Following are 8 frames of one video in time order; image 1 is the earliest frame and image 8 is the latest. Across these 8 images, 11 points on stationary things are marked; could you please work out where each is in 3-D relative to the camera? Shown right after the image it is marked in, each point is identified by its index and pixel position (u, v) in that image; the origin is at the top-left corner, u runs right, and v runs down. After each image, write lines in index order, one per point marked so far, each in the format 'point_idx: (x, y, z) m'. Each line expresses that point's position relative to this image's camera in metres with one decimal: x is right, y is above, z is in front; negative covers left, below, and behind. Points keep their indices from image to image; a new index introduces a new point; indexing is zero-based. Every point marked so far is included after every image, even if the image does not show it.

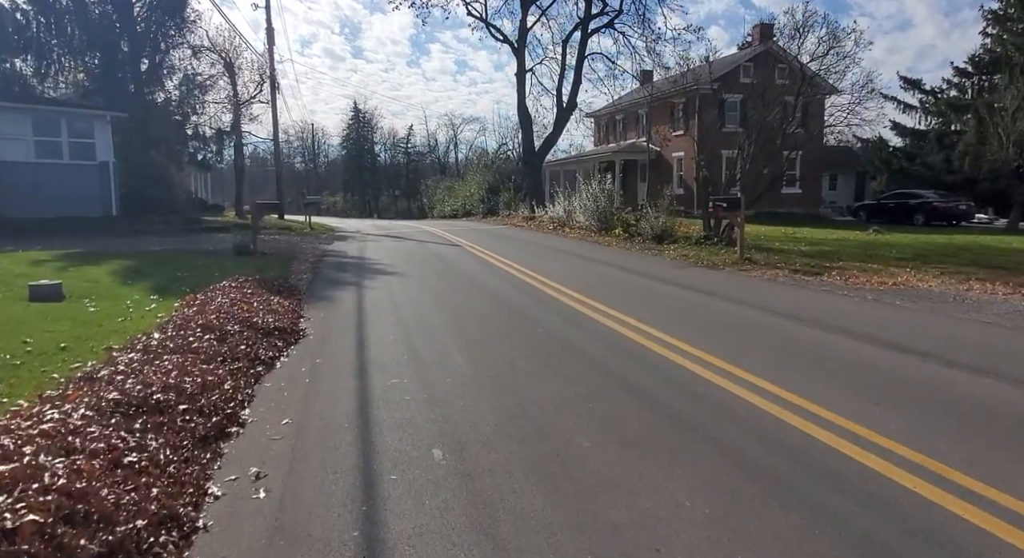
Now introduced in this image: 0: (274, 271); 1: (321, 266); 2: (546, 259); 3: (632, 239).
0: (-5.7, +0.2, +13.9) m
1: (-4.9, +0.3, +15.2) m
2: (+0.8, +0.8, +19.0) m
3: (+4.1, +1.3, +19.7) m
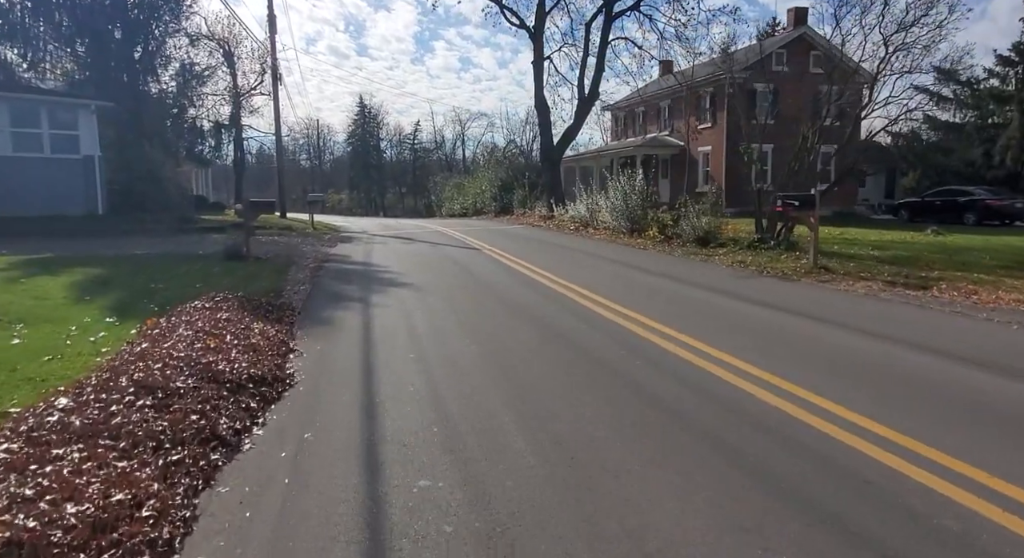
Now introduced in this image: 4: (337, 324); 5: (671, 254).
0: (-5.0, -0.1, +11.9) m
1: (-4.3, +0.1, +13.2) m
2: (+1.5, +0.6, +16.9) m
3: (+4.8, +1.1, +17.6) m
4: (-2.7, -0.6, +8.5) m
5: (+4.5, +0.7, +16.3) m
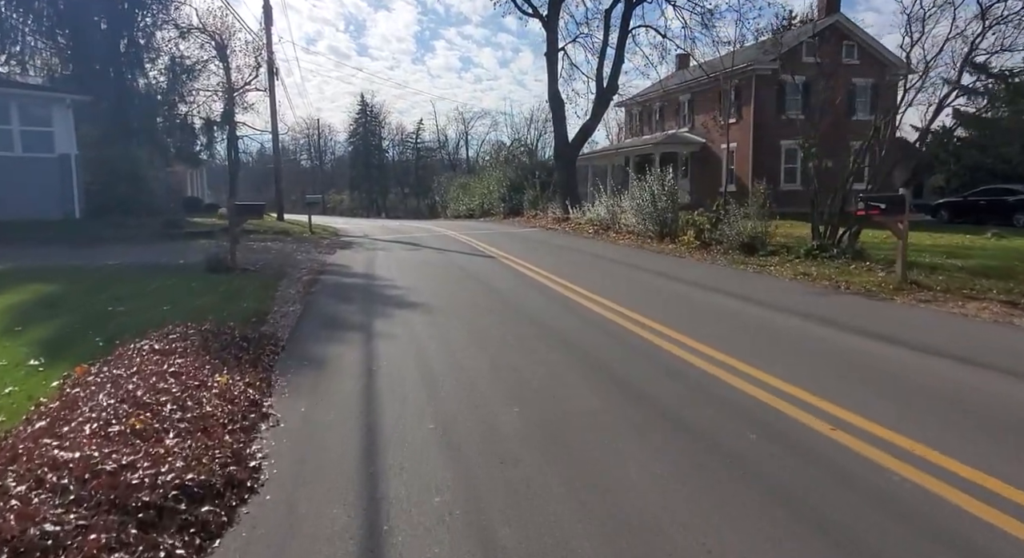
0: (-4.5, -0.4, +10.0) m
1: (-3.8, -0.2, +11.3) m
2: (+2.0, +0.3, +15.0) m
3: (+5.3, +0.8, +15.7) m
4: (-2.2, -0.9, +6.6) m
5: (+5.0, +0.4, +14.4) m
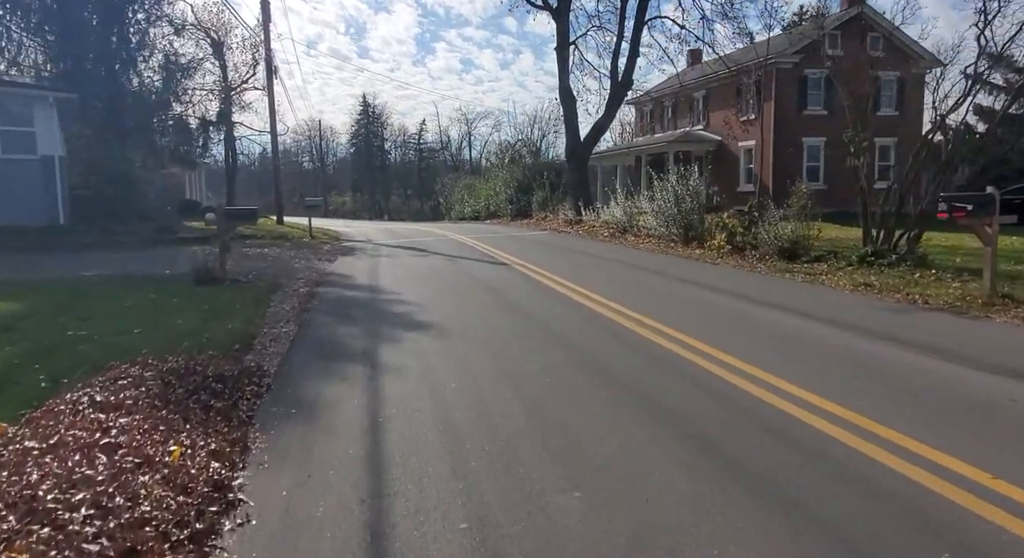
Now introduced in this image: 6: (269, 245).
0: (-4.1, -0.6, +8.7) m
1: (-3.4, -0.5, +10.0) m
2: (+2.4, 0.0, +13.7) m
3: (+5.7, +0.6, +14.4) m
4: (-1.8, -1.1, +5.3) m
5: (+5.4, +0.2, +13.1) m
6: (-8.1, +1.1, +19.6) m
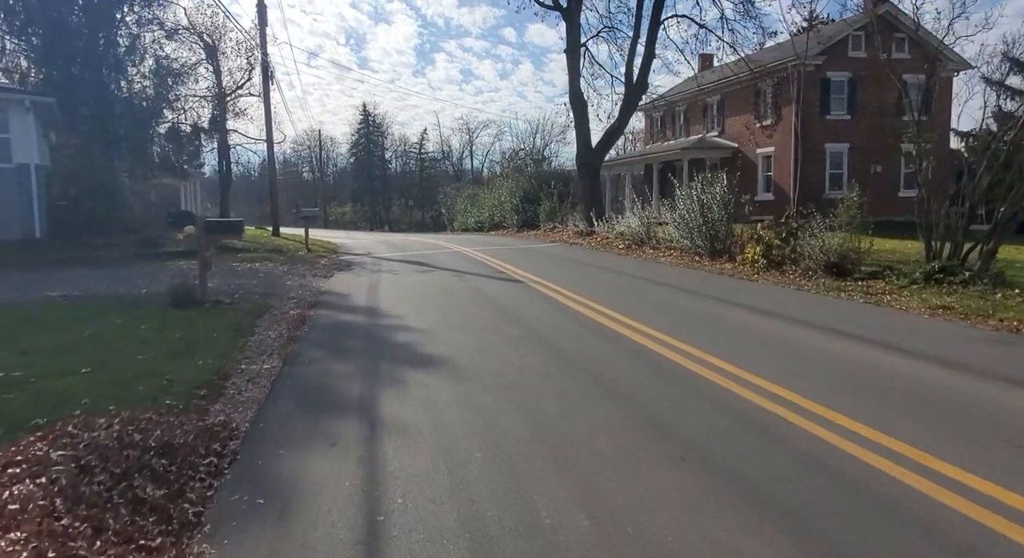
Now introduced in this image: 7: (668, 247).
0: (-3.8, -1.0, +7.3) m
1: (-3.1, -0.8, +8.7) m
2: (+2.7, -0.4, +12.3) m
3: (+6.1, +0.2, +13.0) m
4: (-1.5, -1.4, +3.9) m
5: (+5.7, -0.2, +11.7) m
6: (-7.8, +0.6, +18.2) m
7: (+5.0, +1.0, +18.7) m
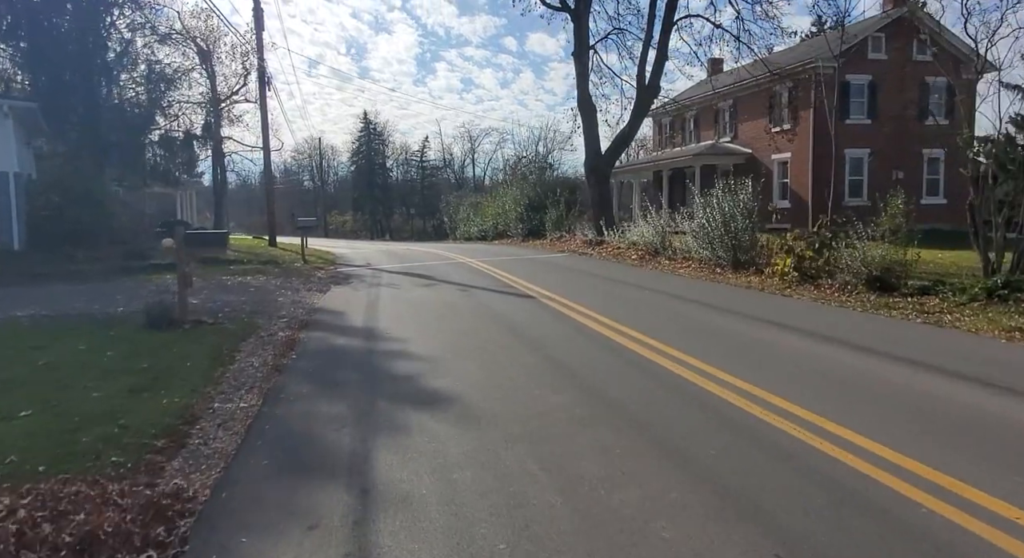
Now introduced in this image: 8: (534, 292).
0: (-3.6, -1.2, +6.3) m
1: (-2.8, -1.1, +7.6) m
2: (+3.0, -0.7, +11.3) m
3: (+6.3, -0.1, +11.9) m
4: (-1.3, -1.6, +2.9) m
5: (+5.9, -0.5, +10.6) m
6: (-7.6, +0.2, +17.2) m
7: (+5.2, +0.7, +17.7) m
8: (+0.5, -0.3, +13.4) m
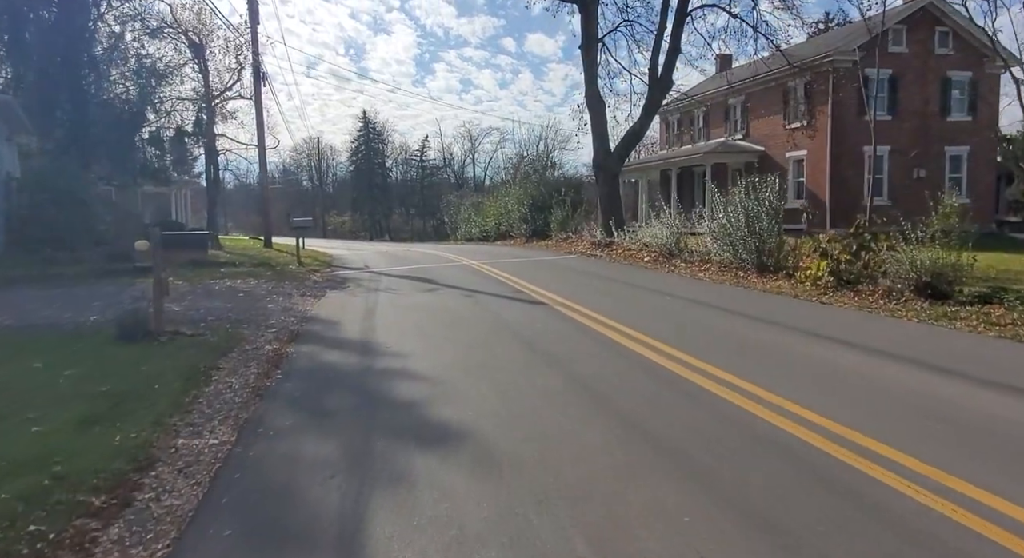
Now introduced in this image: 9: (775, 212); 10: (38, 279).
0: (-3.4, -1.3, +5.2) m
1: (-2.6, -1.2, +6.6) m
2: (+3.2, -0.8, +10.2) m
3: (+6.5, -0.2, +10.9) m
4: (-1.1, -1.7, +1.8) m
5: (+6.1, -0.6, +9.6) m
6: (-7.4, +0.1, +16.2) m
7: (+5.4, +0.6, +16.7) m
8: (+0.8, -0.4, +12.3) m
9: (+6.4, +1.6, +14.2) m
10: (-11.5, 0.0, +14.2) m
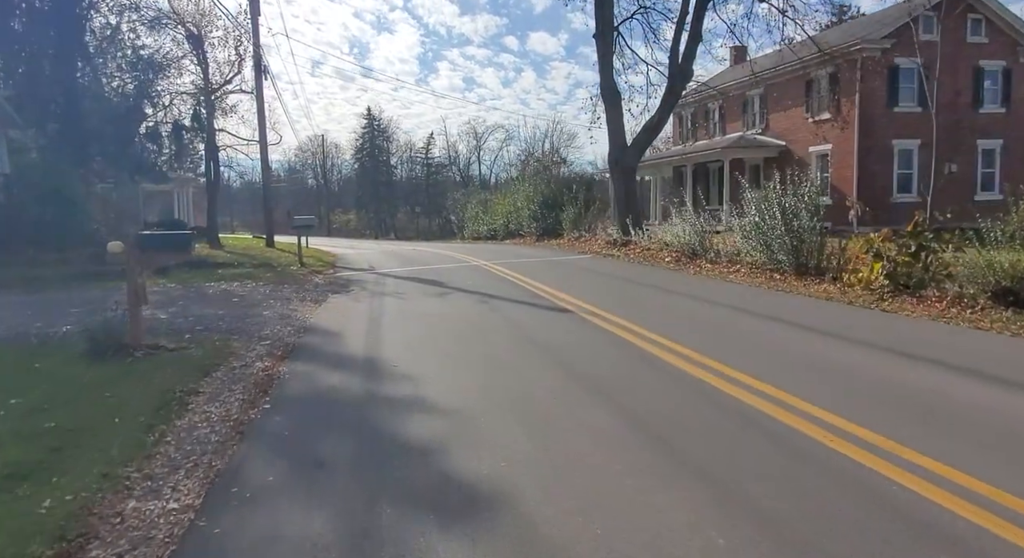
0: (-3.1, -1.4, +4.1) m
1: (-2.3, -1.3, +5.4) m
2: (+3.5, -0.8, +9.1) m
3: (+6.9, -0.3, +9.7) m
4: (-0.8, -1.8, +0.7) m
5: (+6.5, -0.6, +8.4) m
6: (-7.0, 0.0, +15.1) m
7: (+5.8, +0.5, +15.5) m
8: (+1.1, -0.5, +11.2) m
9: (+6.7, +1.6, +13.0) m
10: (-11.1, -0.1, +13.2) m
